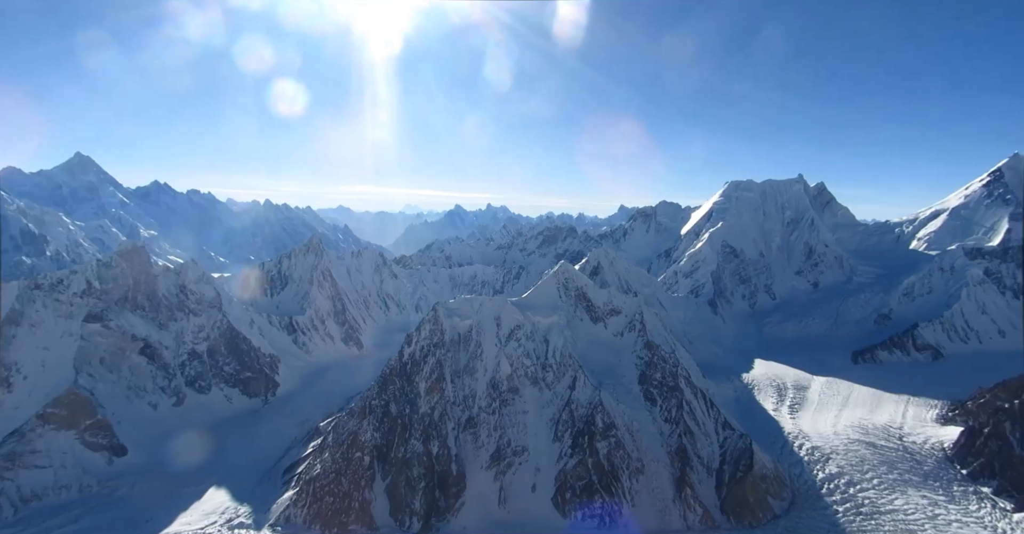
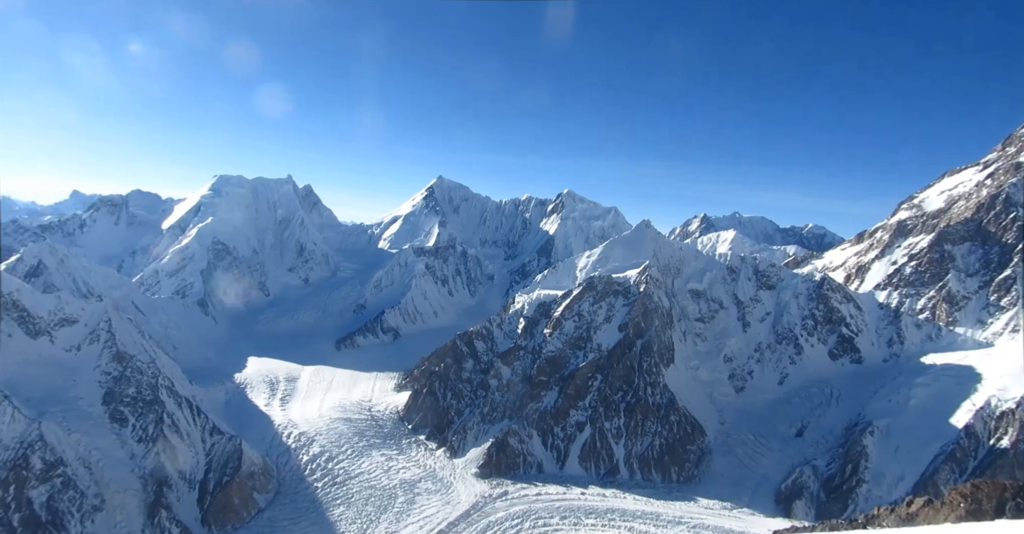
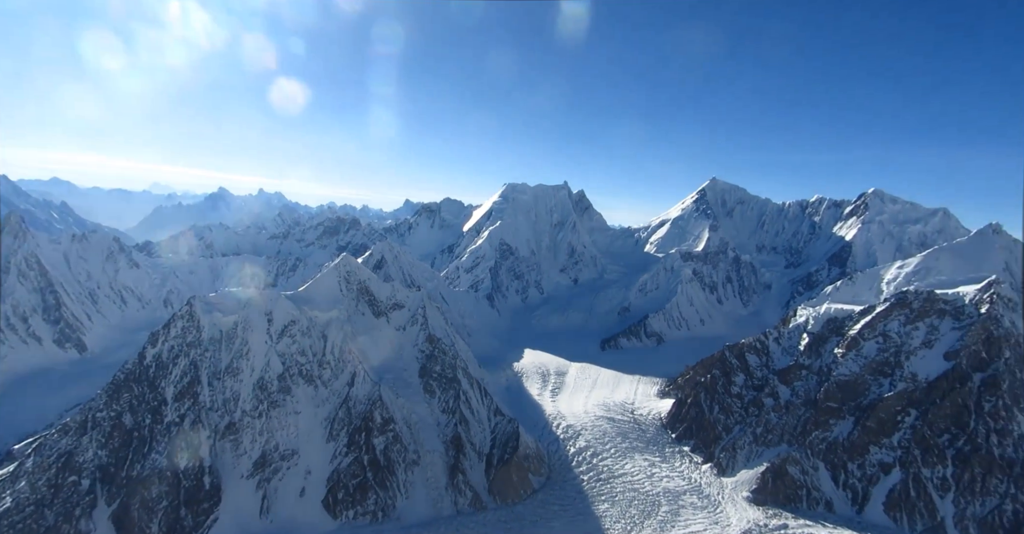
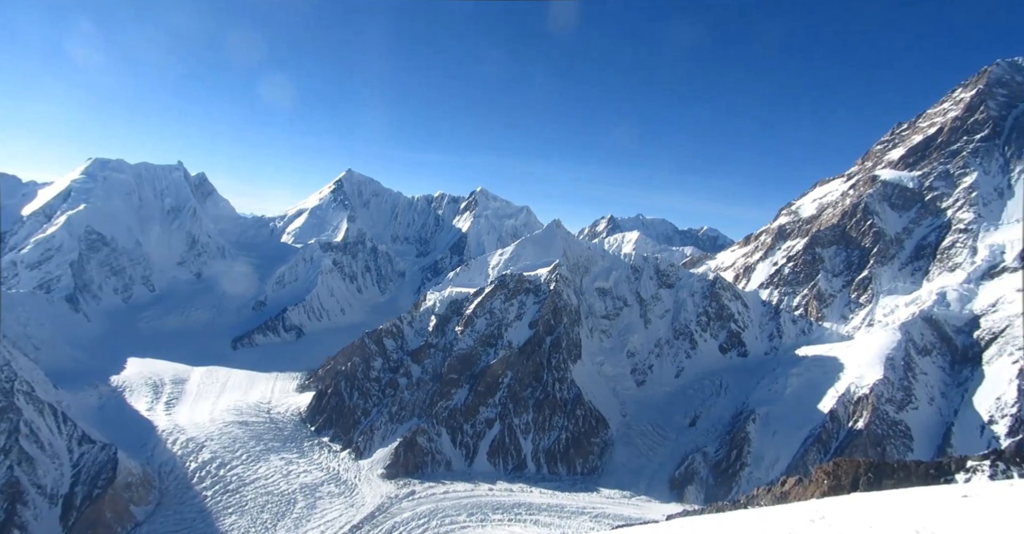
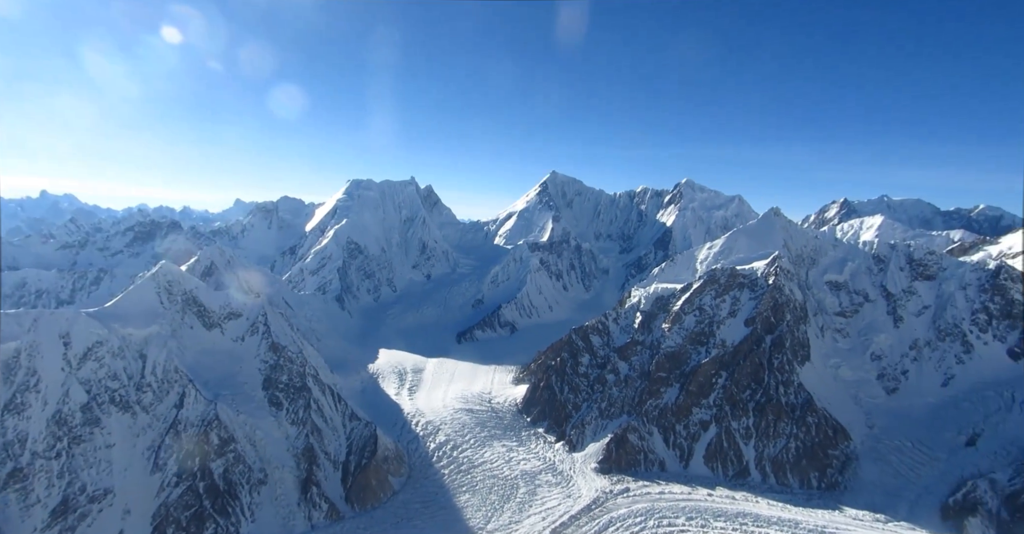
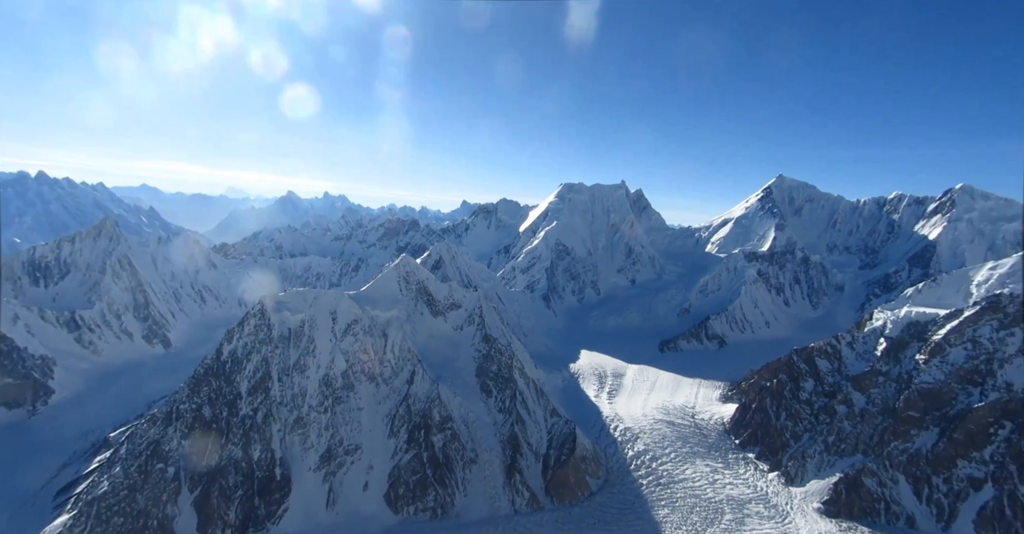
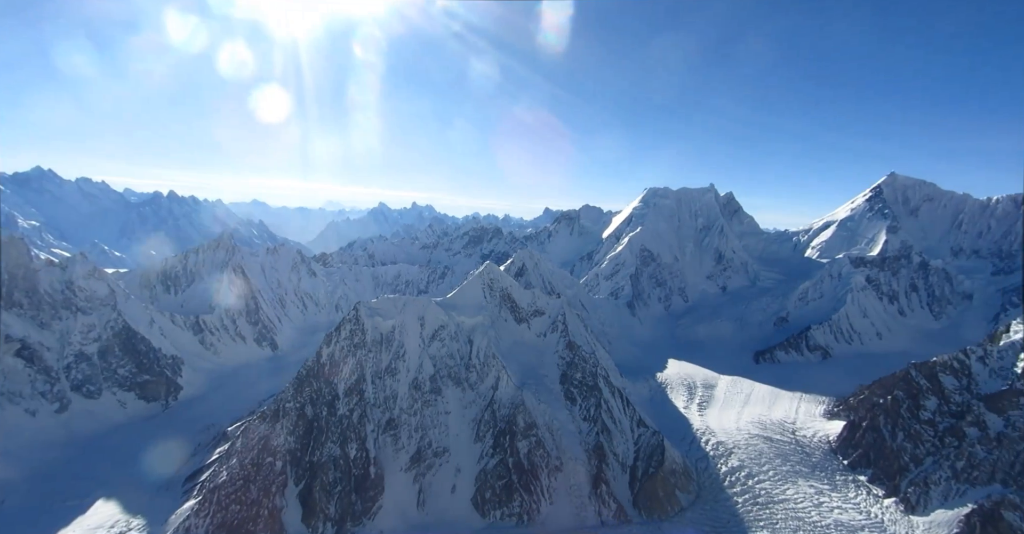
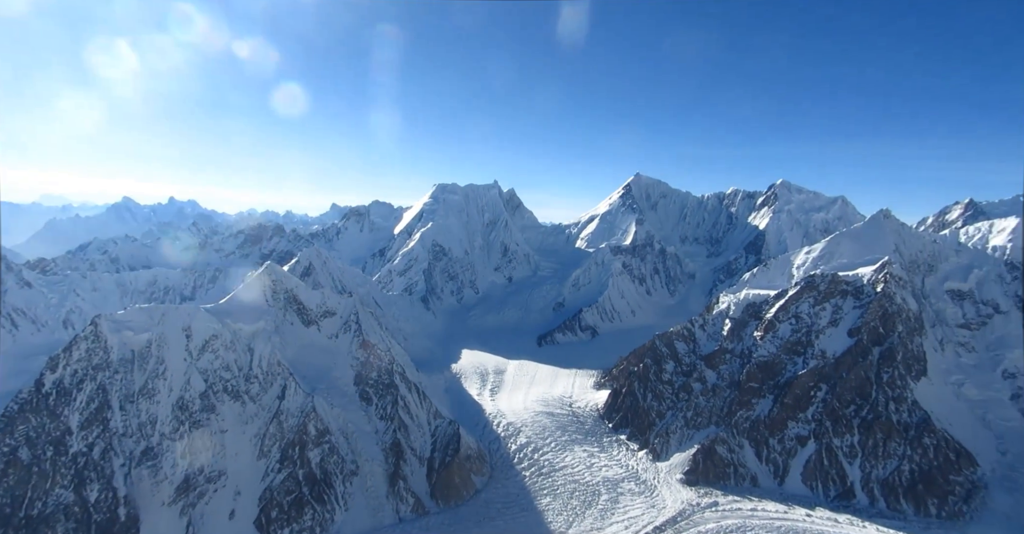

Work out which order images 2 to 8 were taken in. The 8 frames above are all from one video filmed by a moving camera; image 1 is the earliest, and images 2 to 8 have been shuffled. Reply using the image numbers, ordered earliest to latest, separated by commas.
7, 6, 3, 8, 5, 2, 4
